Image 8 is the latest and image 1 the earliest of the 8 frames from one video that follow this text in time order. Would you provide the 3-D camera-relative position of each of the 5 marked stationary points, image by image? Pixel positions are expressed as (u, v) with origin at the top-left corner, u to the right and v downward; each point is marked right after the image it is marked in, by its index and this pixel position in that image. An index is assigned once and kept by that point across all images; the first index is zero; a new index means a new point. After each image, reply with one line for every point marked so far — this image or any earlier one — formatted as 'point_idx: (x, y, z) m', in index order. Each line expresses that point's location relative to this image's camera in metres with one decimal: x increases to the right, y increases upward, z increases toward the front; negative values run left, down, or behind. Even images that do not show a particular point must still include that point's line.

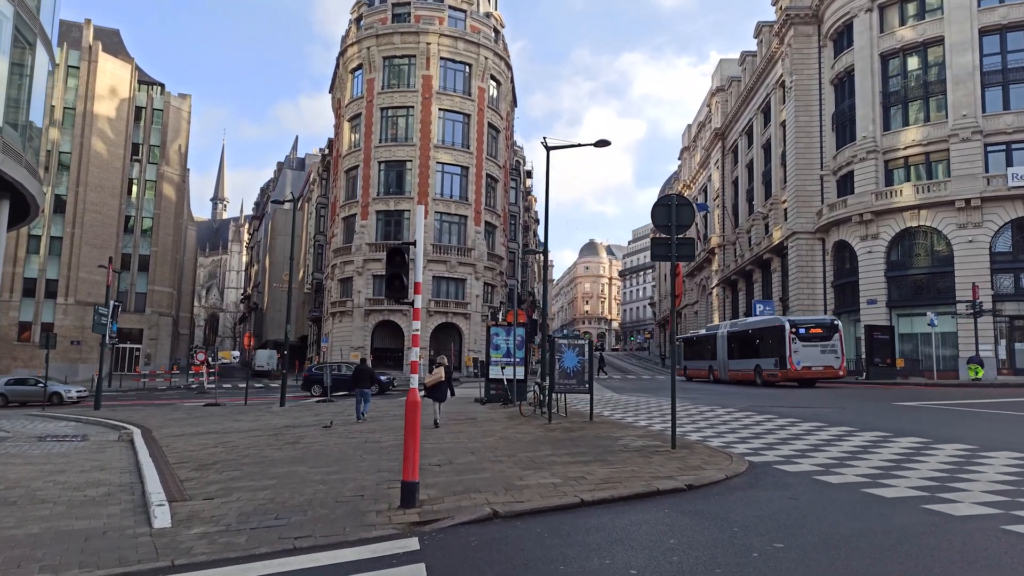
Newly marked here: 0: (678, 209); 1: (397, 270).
0: (+2.3, +1.1, +10.4) m
1: (-1.1, +0.2, +7.4) m
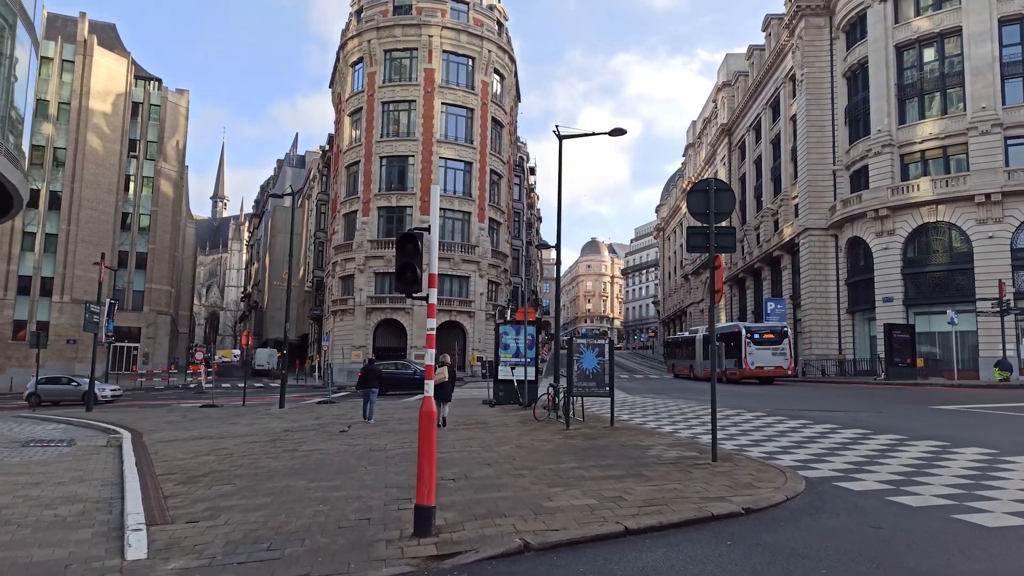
0: (+2.6, +1.2, +9.3) m
1: (-0.9, +0.2, +6.3) m
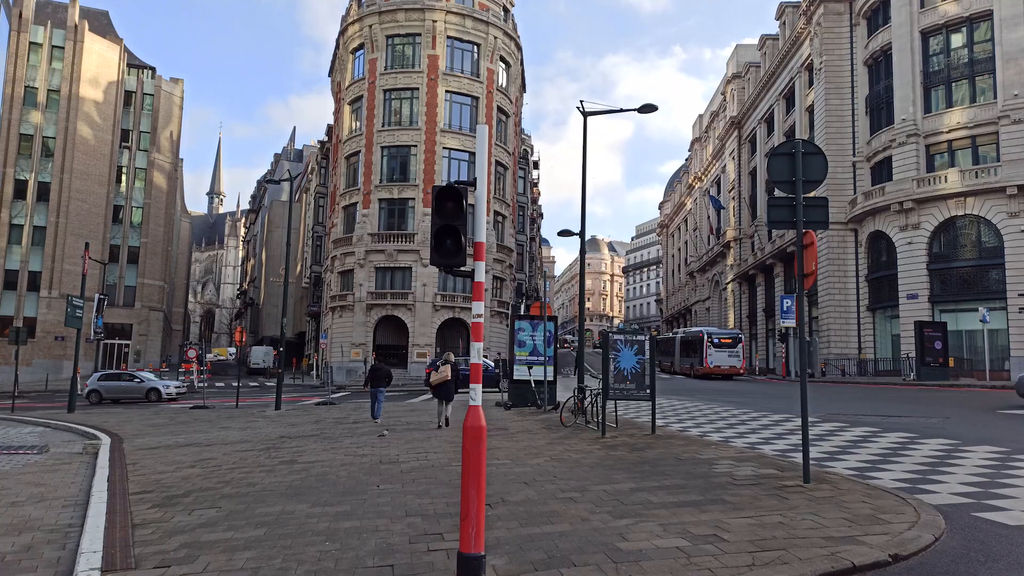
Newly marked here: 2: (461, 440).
0: (+3.0, +1.3, +7.7) m
1: (-0.4, +0.4, +4.7) m
2: (-0.8, -2.5, +12.3) m
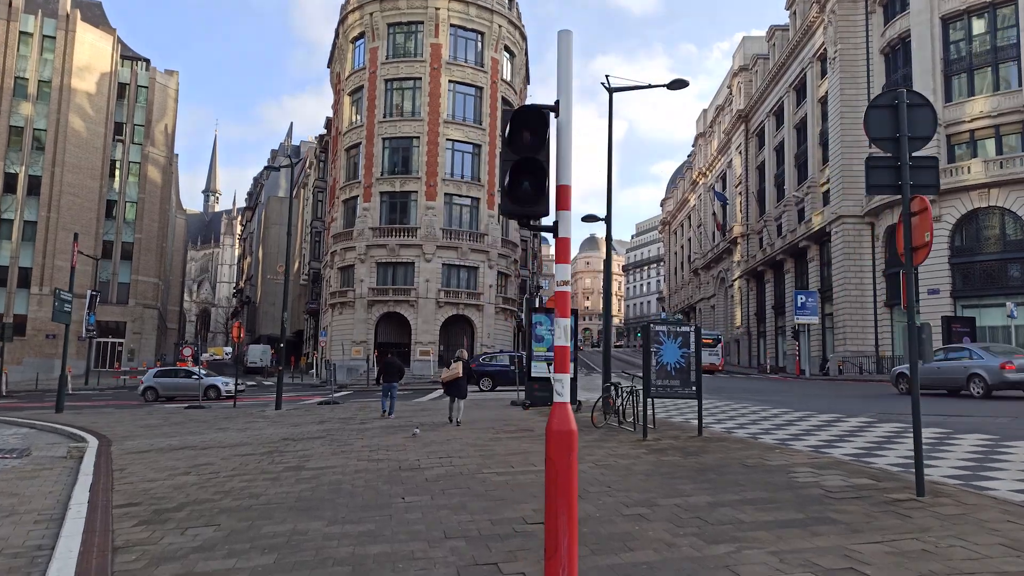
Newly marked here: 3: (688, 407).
0: (+3.5, +1.5, +6.5) m
1: (+0.1, +0.6, +3.5) m
2: (-0.4, -2.3, +11.1) m
3: (+3.8, -2.5, +16.0) m
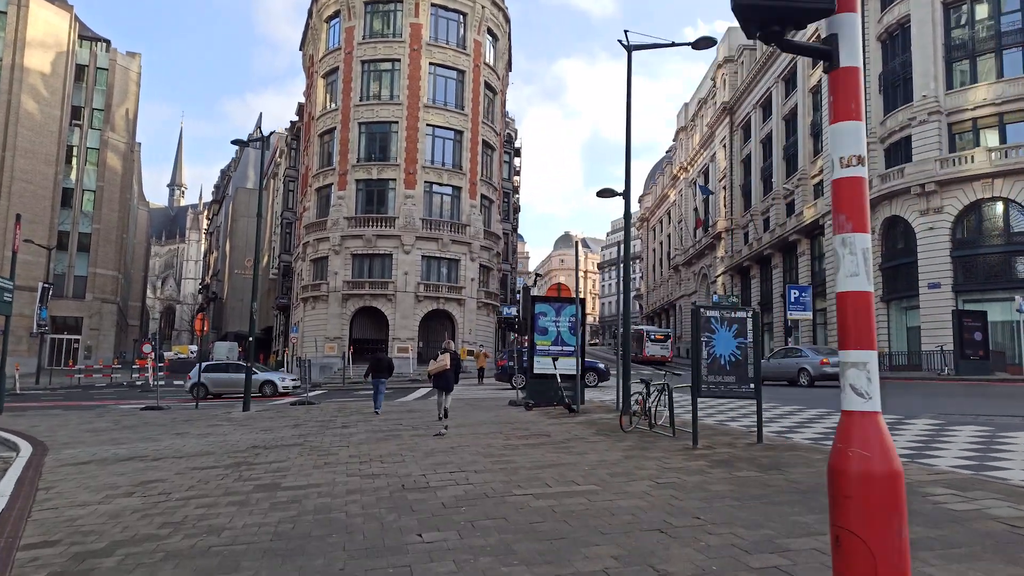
0: (+3.9, +1.8, +4.8) m
1: (+0.6, +0.9, +1.6) m
2: (-0.1, -2.0, +9.2) m
3: (+3.8, -2.3, +14.3) m
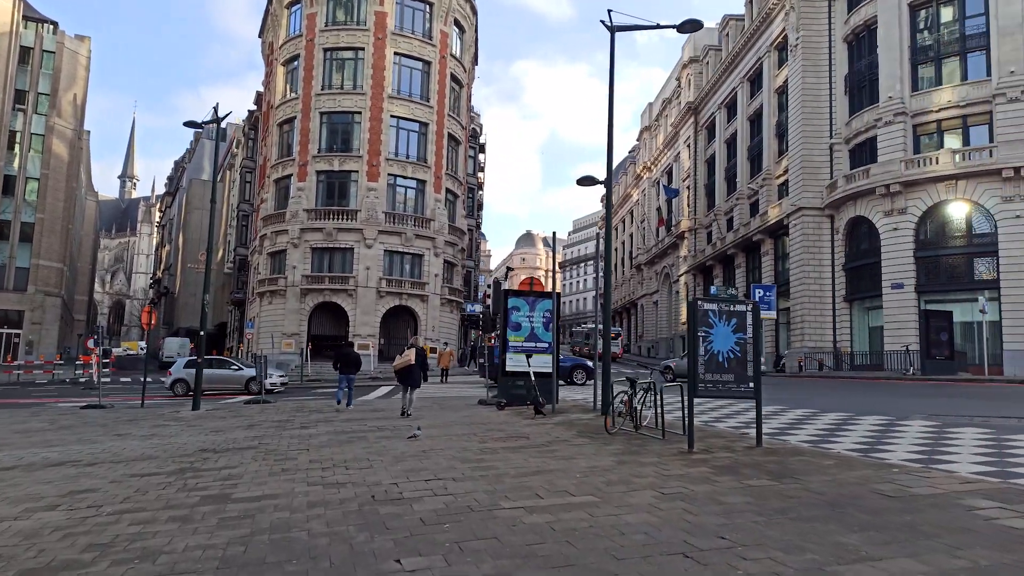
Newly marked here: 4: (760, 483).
0: (+4.0, +1.9, +4.2) m
1: (+0.8, +1.0, +0.9) m
2: (-0.4, -1.9, +8.4) m
3: (+3.3, -2.2, +13.6) m
4: (+2.0, -1.6, +6.2) m
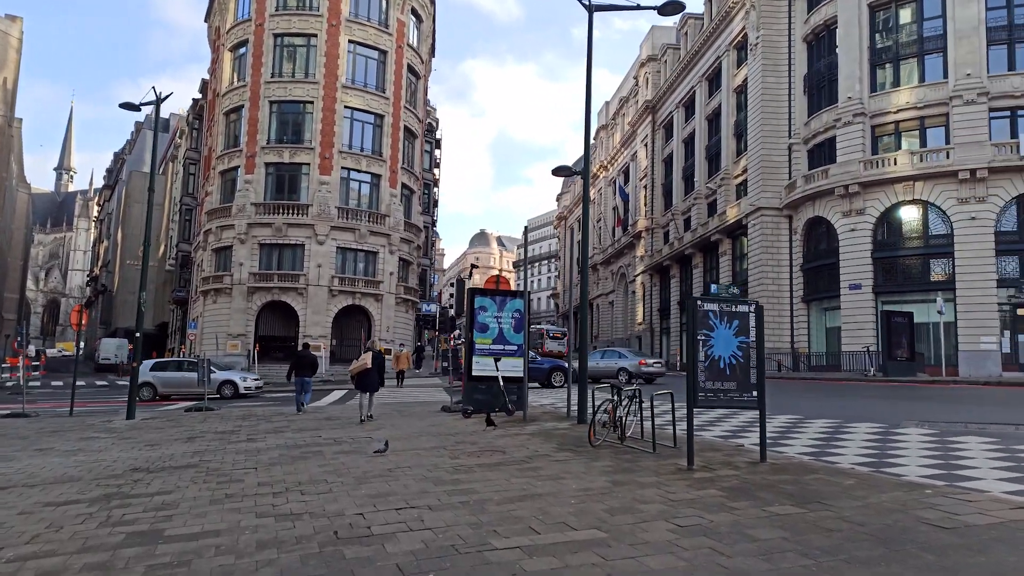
0: (+4.0, +1.9, +3.5) m
1: (+1.1, +1.0, 0.0) m
2: (-0.6, -1.9, +7.4) m
3: (+2.8, -2.2, +12.9) m
4: (+2.0, -1.6, +5.4) m
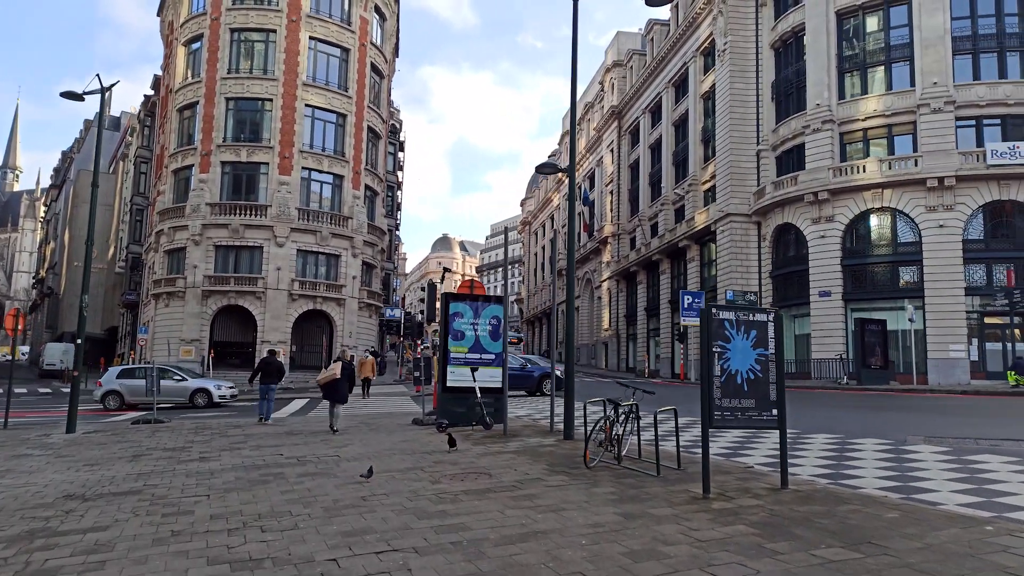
0: (+4.2, +1.9, +2.9) m
1: (+1.4, +1.0, -0.8) m
2: (-0.7, -1.9, +6.5) m
3: (+2.4, -2.3, +12.2) m
4: (+2.0, -1.7, +4.7) m
